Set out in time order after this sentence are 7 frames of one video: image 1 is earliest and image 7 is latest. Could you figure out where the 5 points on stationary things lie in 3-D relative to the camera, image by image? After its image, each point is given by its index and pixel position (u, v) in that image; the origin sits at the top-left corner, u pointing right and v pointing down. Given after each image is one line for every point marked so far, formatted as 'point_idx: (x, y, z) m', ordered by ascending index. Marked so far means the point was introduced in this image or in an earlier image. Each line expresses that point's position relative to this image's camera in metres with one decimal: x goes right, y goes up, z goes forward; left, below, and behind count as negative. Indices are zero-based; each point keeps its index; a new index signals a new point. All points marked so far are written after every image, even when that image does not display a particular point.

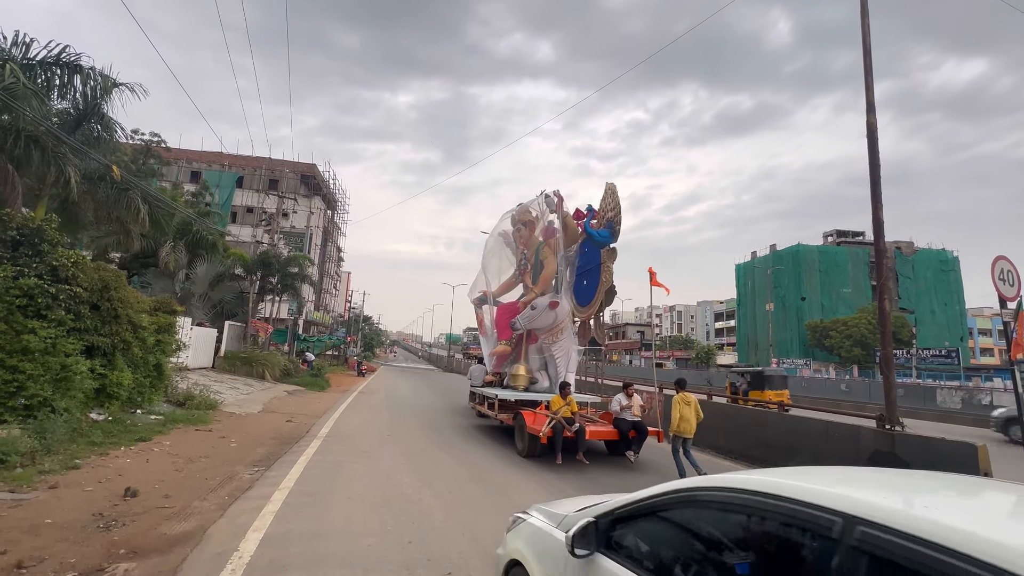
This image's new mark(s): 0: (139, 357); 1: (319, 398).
0: (-6.7, -1.2, +10.3) m
1: (-6.3, -3.6, +18.6) m
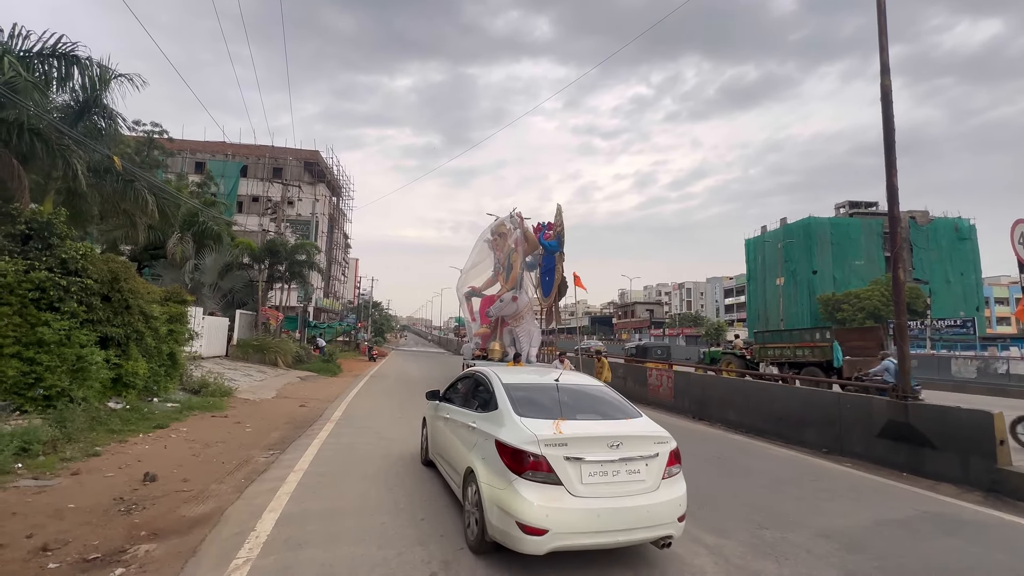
0: (-6.6, -1.1, +10.4) m
1: (-6.0, -3.1, +18.8) m
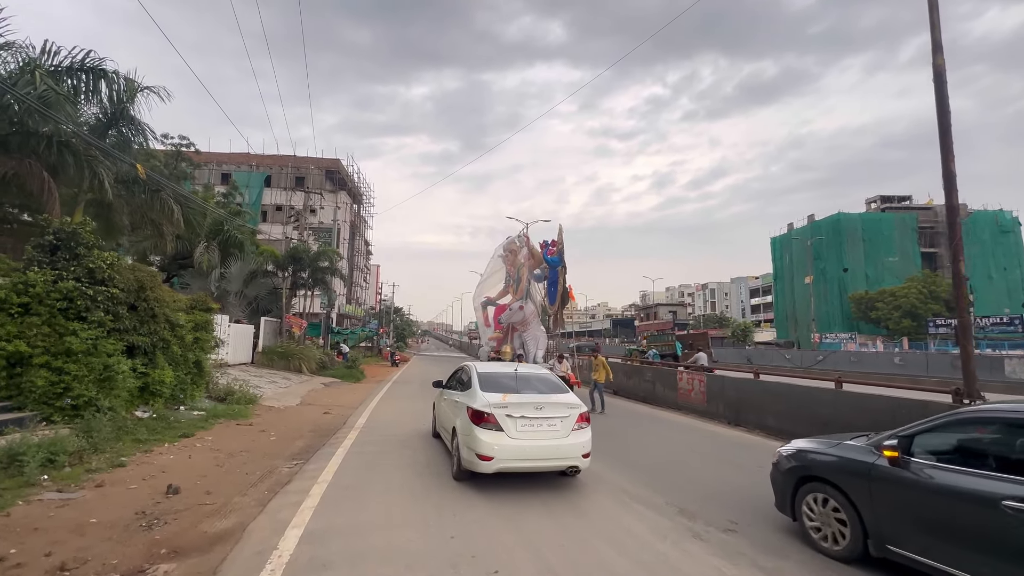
0: (-6.1, -1.2, +10.4) m
1: (-5.2, -3.3, +18.7) m
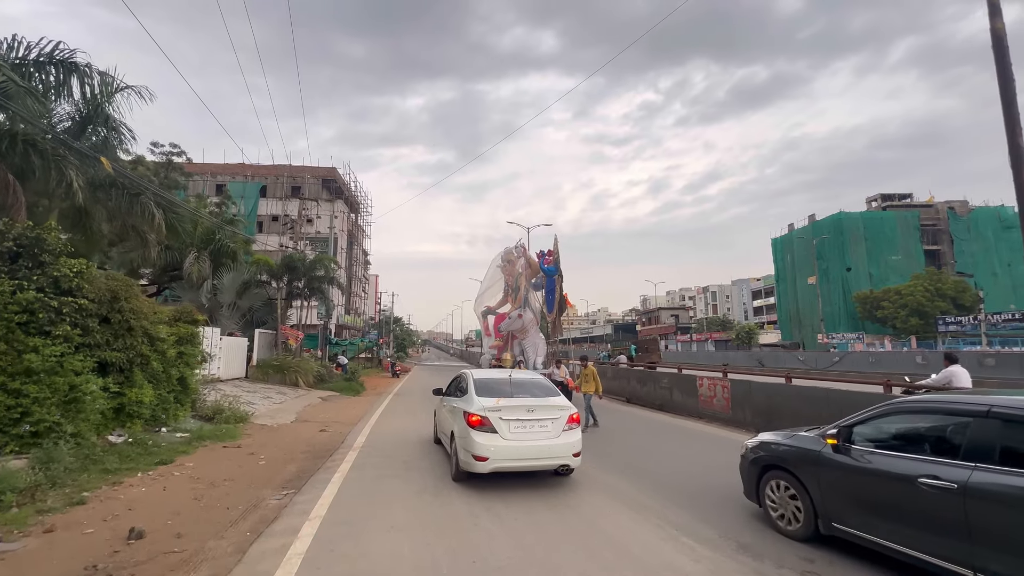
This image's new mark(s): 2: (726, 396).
0: (-5.9, -1.4, +9.5) m
1: (-5.0, -3.6, +17.8) m
2: (+4.8, -2.4, +12.7) m
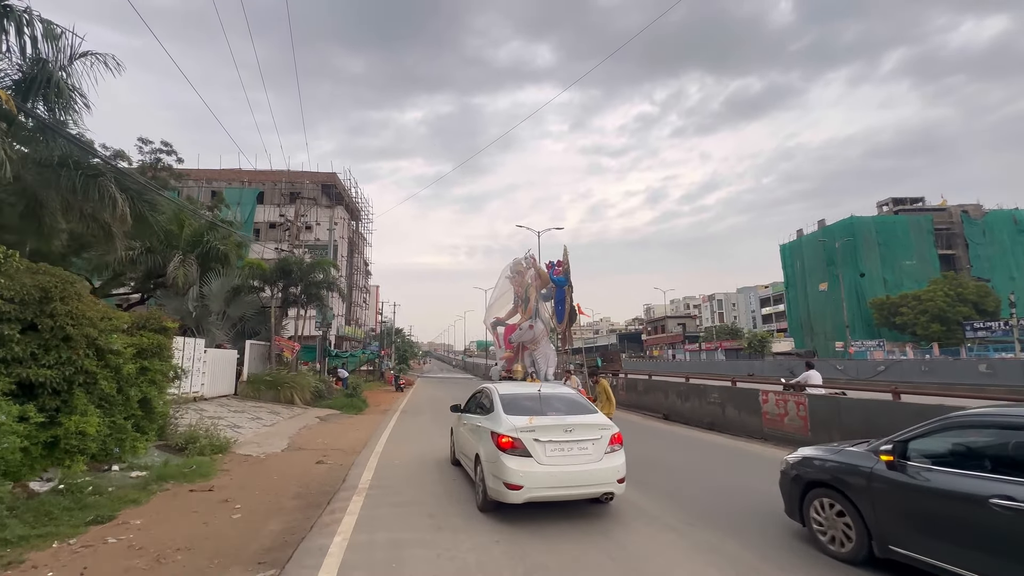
0: (-5.3, -1.4, +7.5) m
1: (-4.3, -3.7, +15.7) m
2: (+5.4, -2.4, +10.7) m
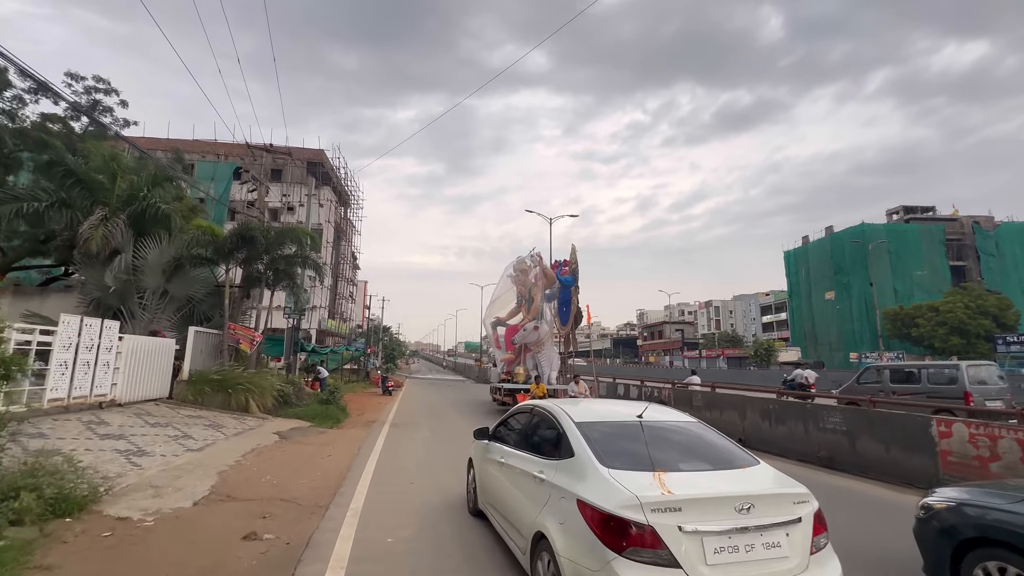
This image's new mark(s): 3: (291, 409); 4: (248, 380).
0: (-4.4, -0.7, +3.3) m
1: (-3.7, -3.1, +11.6) m
2: (+6.2, -2.0, +6.7) m
3: (-5.9, -3.2, +15.3) m
4: (-6.4, -2.2, +14.0) m
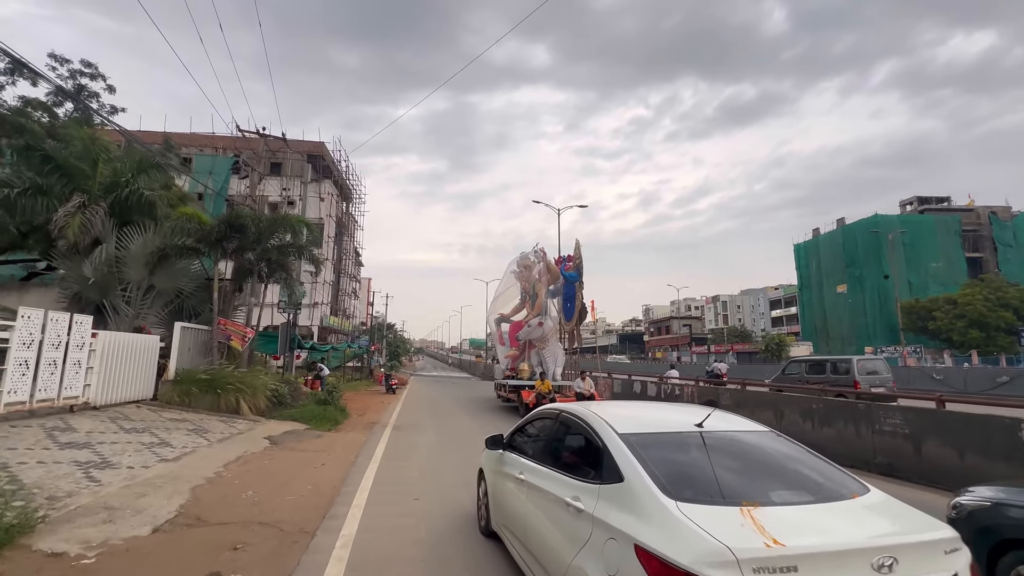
0: (-4.3, -0.6, +2.2) m
1: (-3.4, -2.9, +10.5) m
2: (+6.4, -1.8, +5.6) m
3: (-5.6, -3.0, +14.2) m
4: (-6.1, -2.1, +12.9) m
